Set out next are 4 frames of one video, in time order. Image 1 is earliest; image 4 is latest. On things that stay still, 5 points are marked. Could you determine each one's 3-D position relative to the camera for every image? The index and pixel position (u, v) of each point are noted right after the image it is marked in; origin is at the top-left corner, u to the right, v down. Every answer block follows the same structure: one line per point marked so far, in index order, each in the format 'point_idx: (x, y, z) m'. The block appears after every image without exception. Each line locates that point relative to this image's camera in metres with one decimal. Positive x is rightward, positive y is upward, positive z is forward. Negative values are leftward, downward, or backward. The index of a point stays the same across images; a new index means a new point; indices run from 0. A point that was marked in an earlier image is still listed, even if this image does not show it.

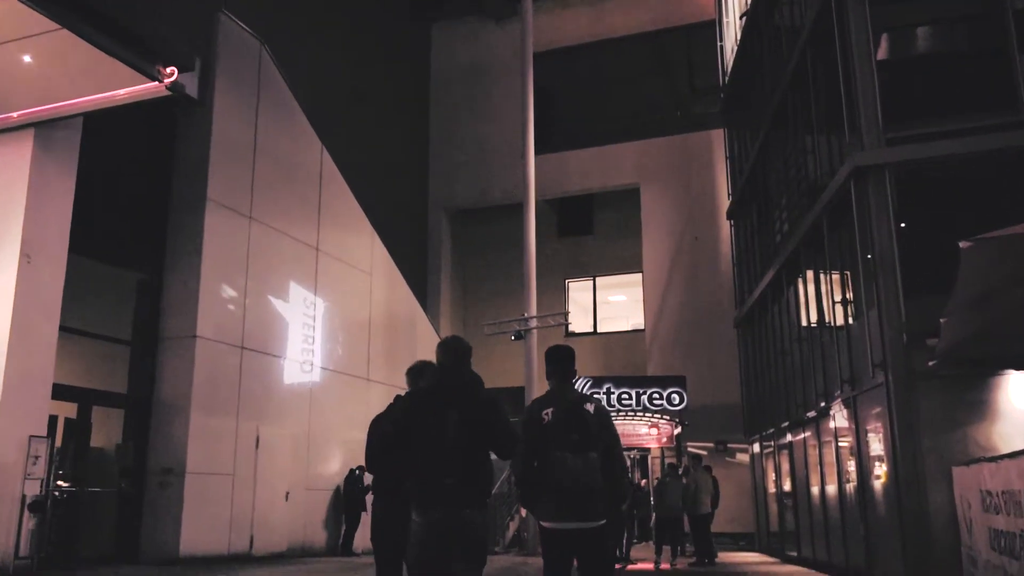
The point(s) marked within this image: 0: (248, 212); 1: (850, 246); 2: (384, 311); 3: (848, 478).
0: (-3.9, +1.1, +13.4) m
1: (+4.1, +0.5, +10.8) m
2: (-2.5, -0.4, +17.4) m
3: (+4.1, -2.3, +11.0) m
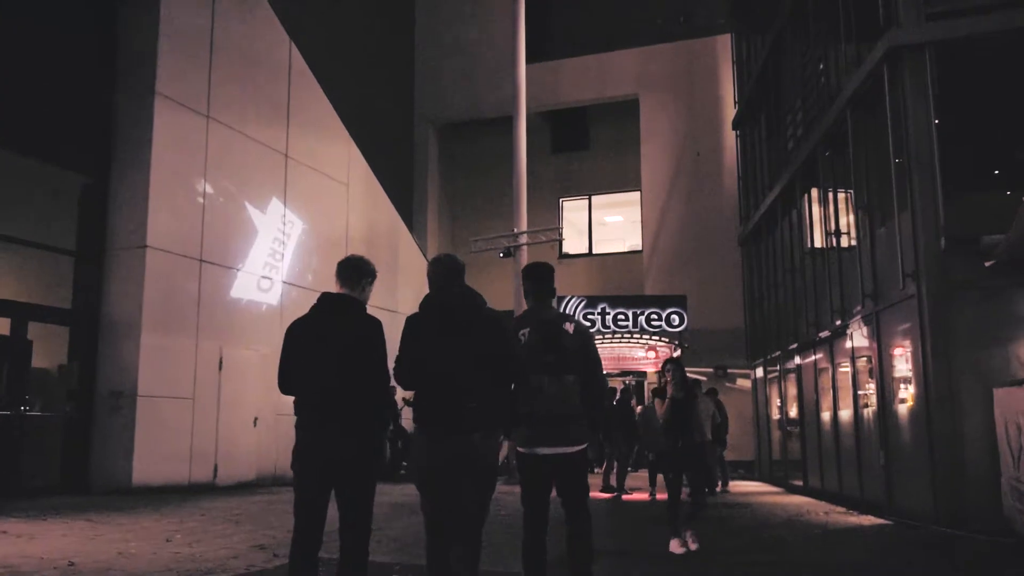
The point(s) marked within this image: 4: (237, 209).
0: (-4.1, +2.4, +12.0) m
1: (+3.9, +1.6, +9.6) m
2: (-2.7, +1.1, +16.2) m
3: (+3.9, -1.3, +10.0) m
4: (-3.8, +1.1, +12.5) m
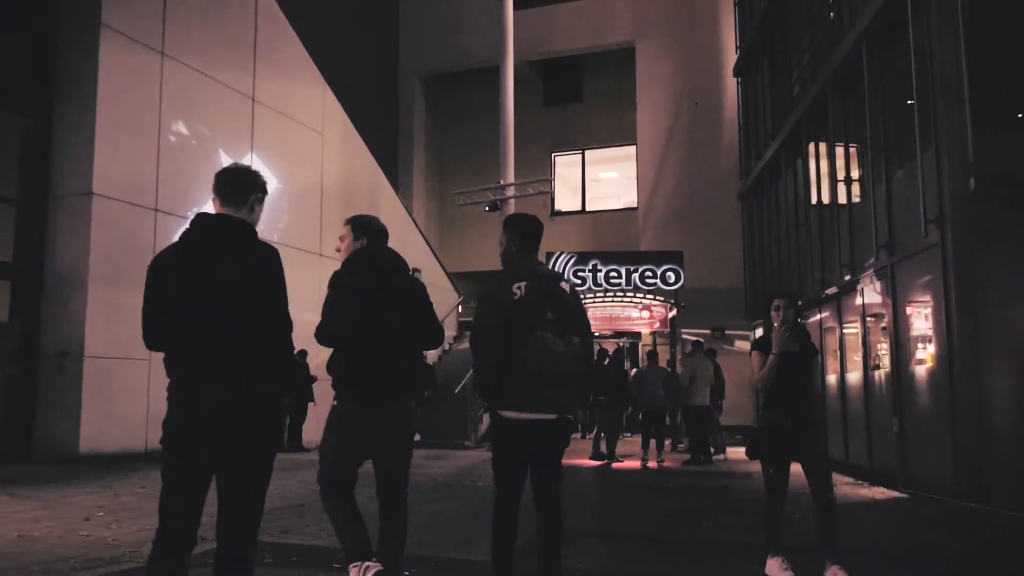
0: (-4.3, +3.0, +11.0) m
1: (+3.7, +2.0, +8.6) m
2: (-2.9, +1.9, +15.3) m
3: (+3.7, -0.8, +9.1) m
4: (-4.0, +1.7, +11.6) m
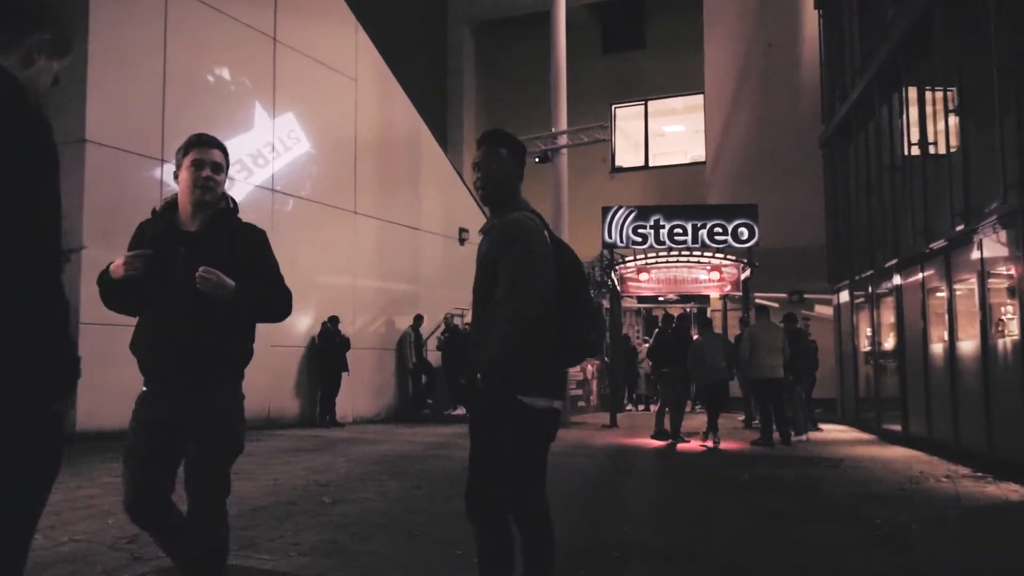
0: (-3.8, +3.4, +9.9) m
1: (+4.0, +2.4, +6.9) m
2: (-2.1, +2.5, +14.0) m
3: (+4.1, -0.3, +7.5) m
4: (-3.5, +2.2, +10.4) m
